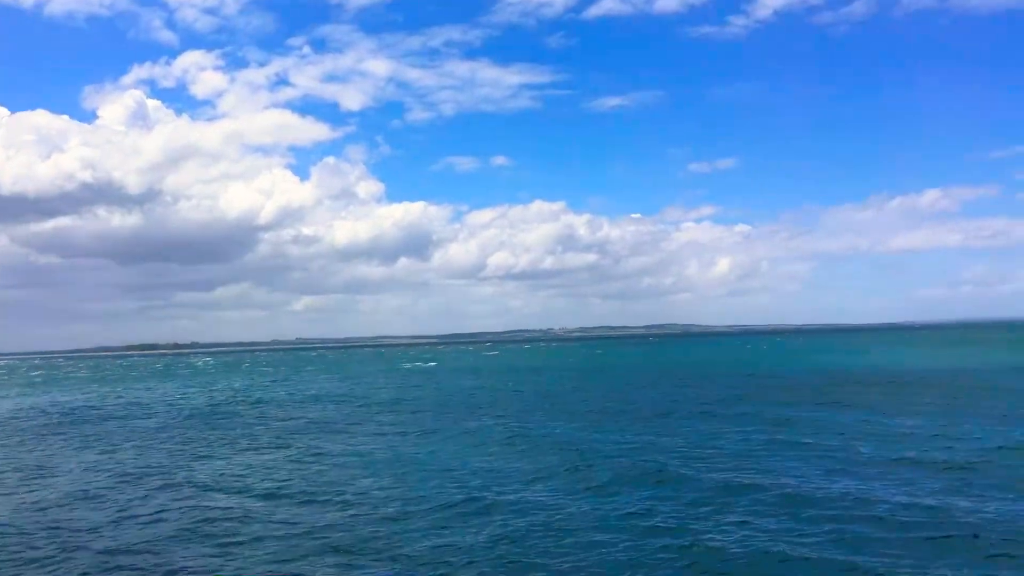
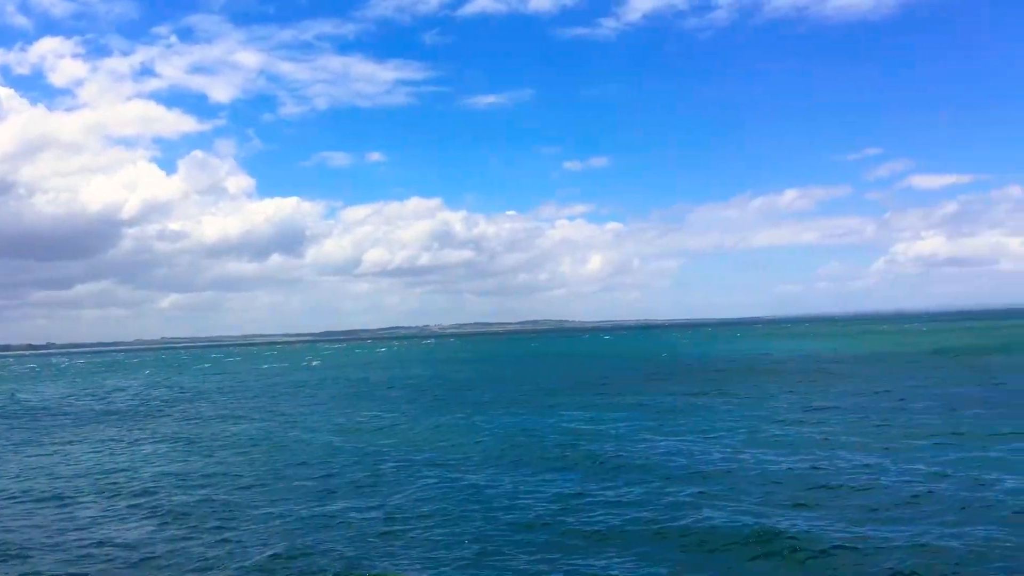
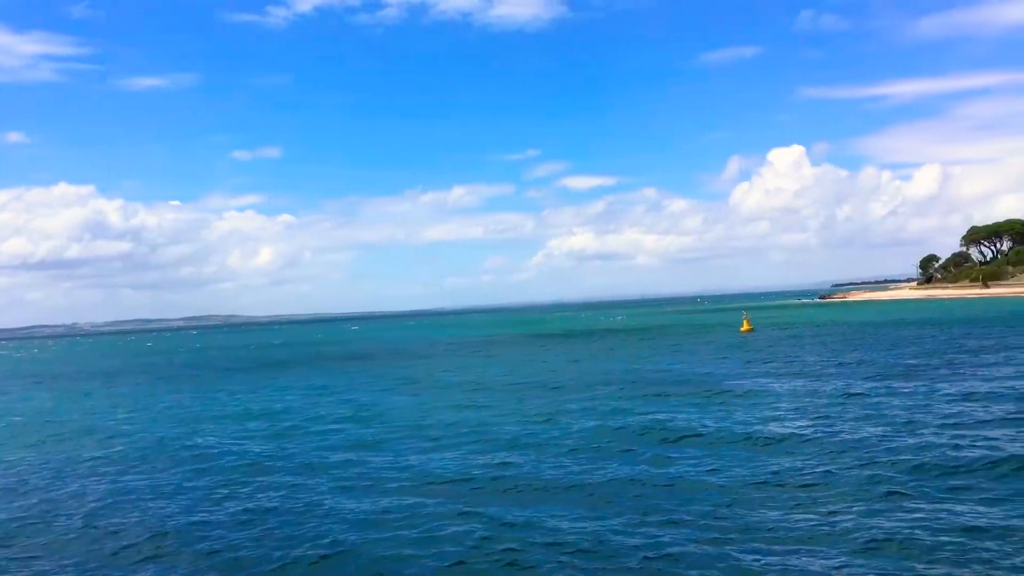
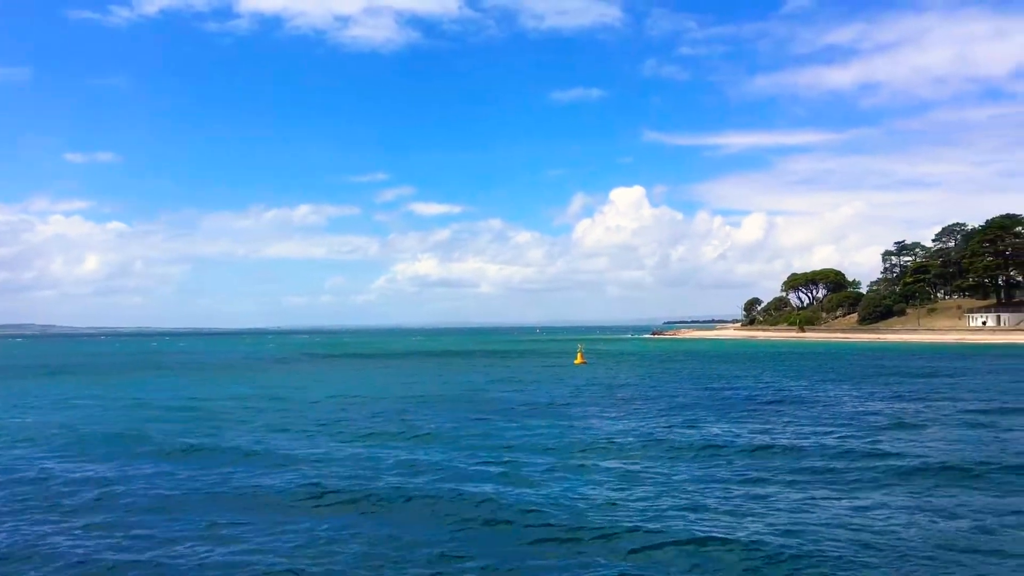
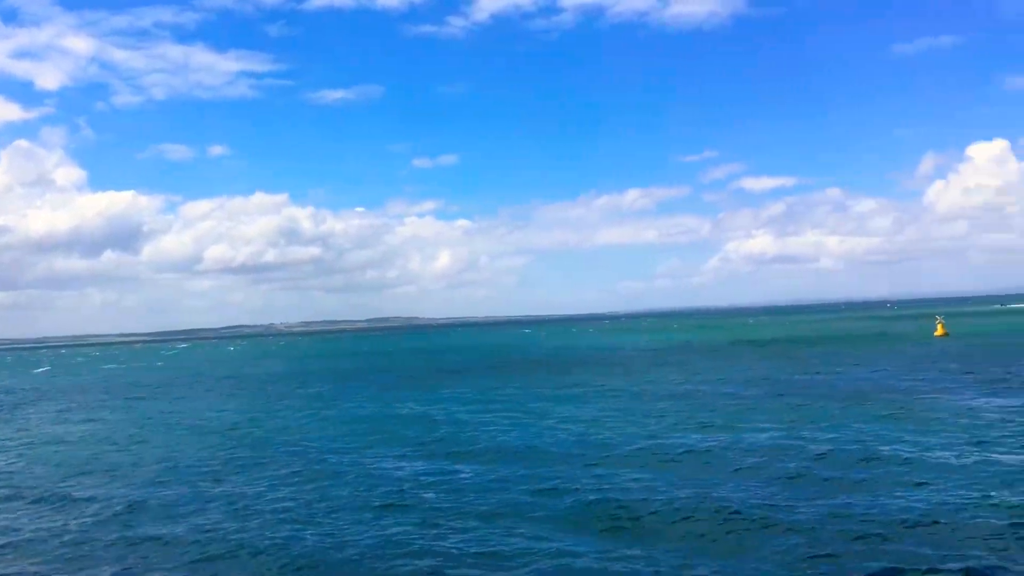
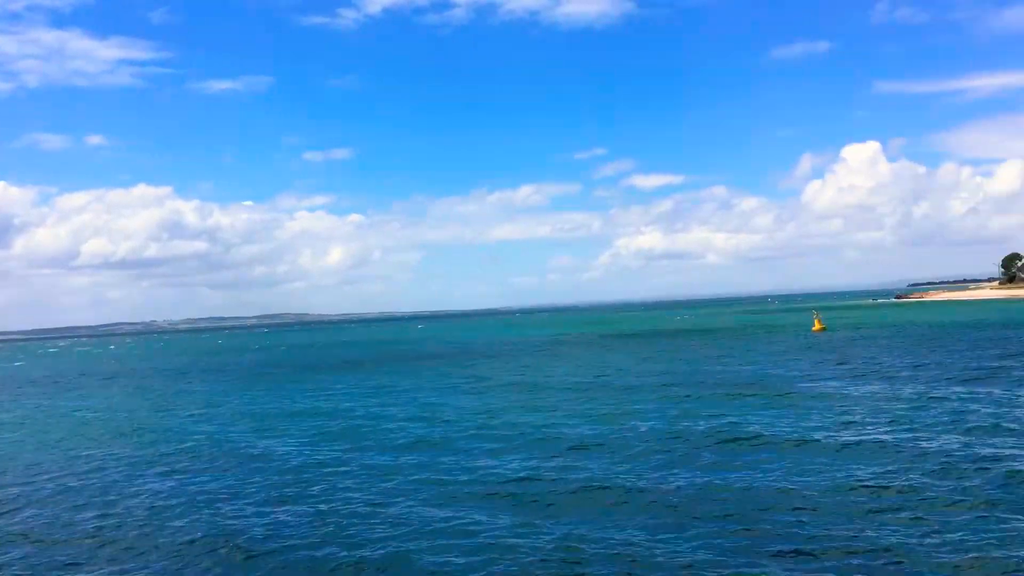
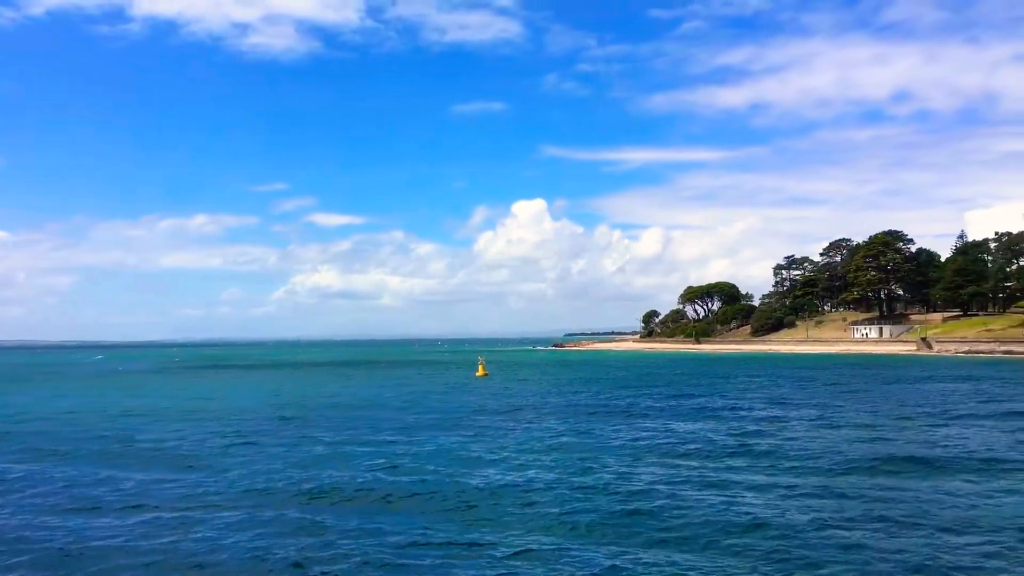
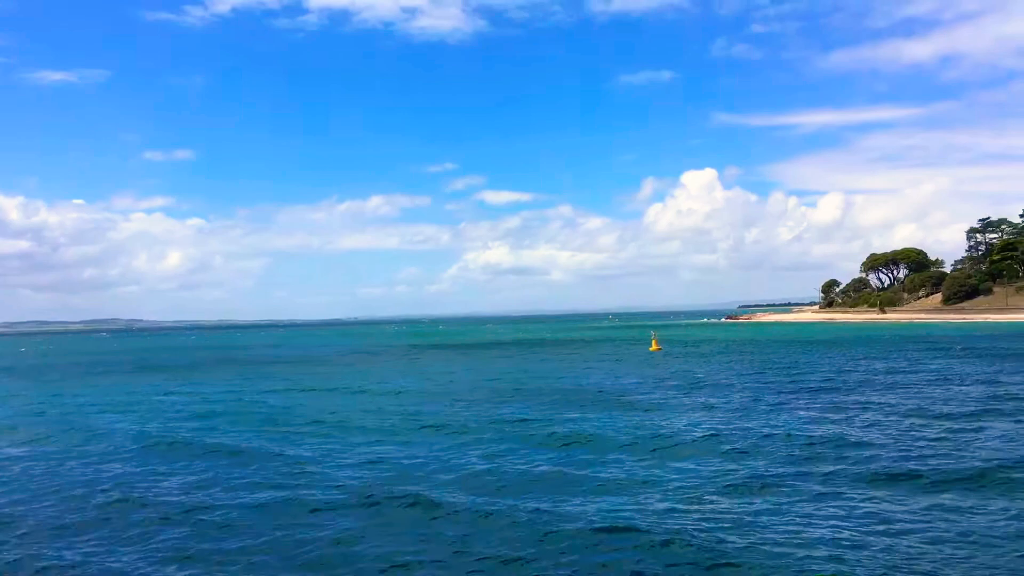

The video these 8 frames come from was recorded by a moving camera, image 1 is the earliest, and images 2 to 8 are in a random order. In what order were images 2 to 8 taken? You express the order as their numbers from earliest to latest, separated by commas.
2, 5, 6, 3, 8, 4, 7
